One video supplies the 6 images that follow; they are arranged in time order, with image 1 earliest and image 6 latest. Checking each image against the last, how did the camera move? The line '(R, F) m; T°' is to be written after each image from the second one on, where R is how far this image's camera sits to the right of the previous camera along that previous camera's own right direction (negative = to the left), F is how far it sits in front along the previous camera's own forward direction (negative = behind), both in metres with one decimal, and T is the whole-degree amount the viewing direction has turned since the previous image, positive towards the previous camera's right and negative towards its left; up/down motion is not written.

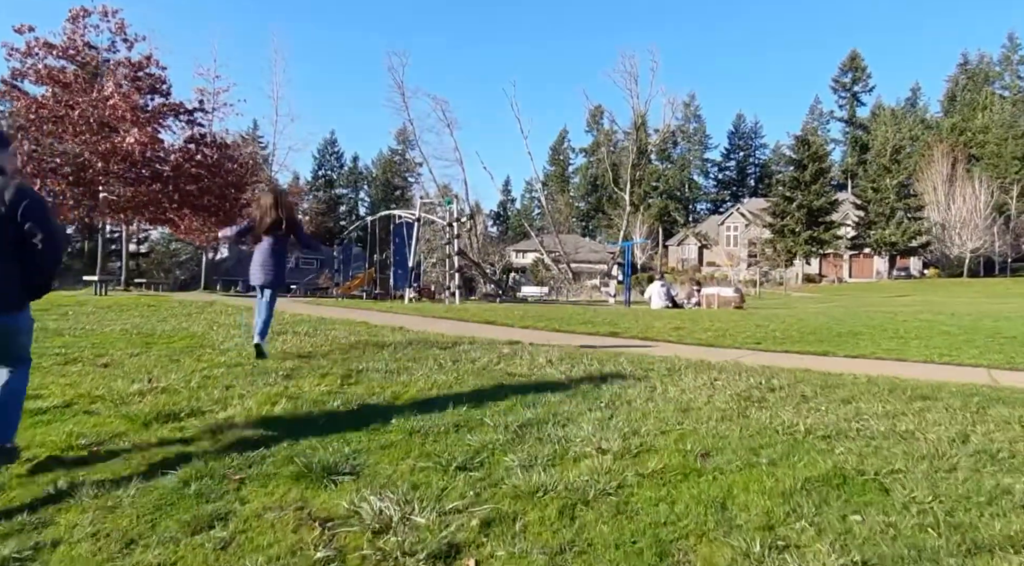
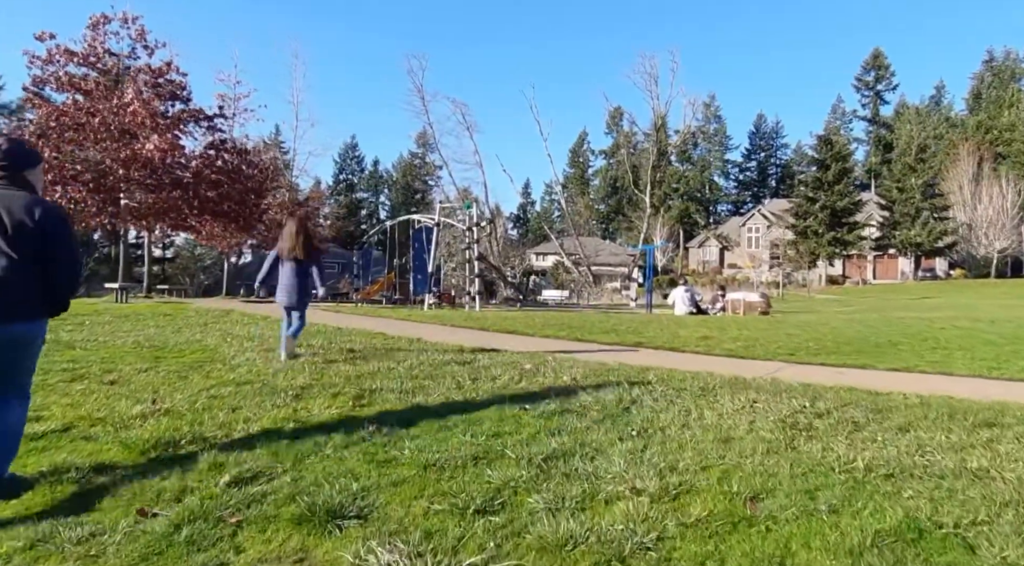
(0.0, +0.3) m; -2°
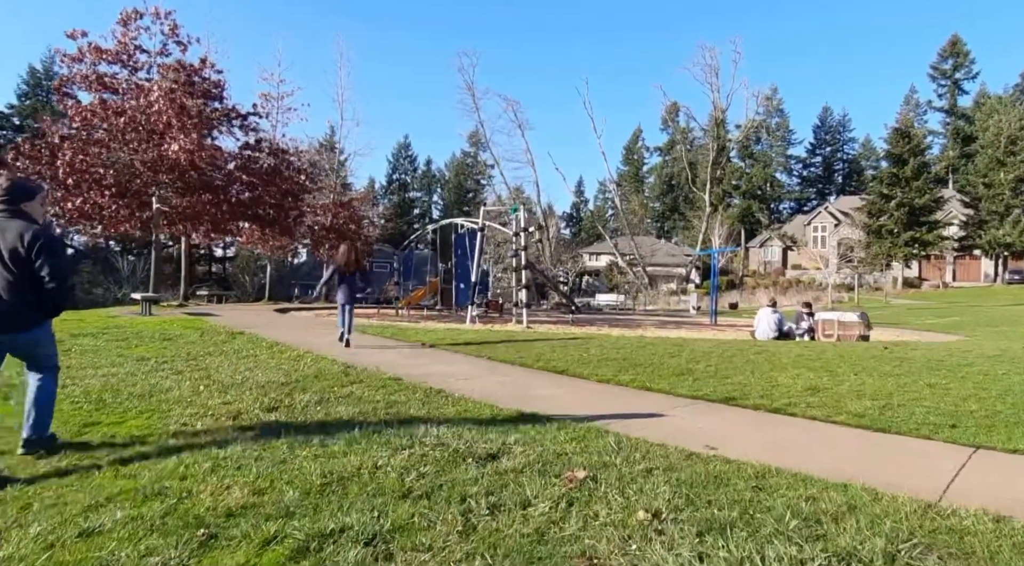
(0.0, +2.0) m; -5°
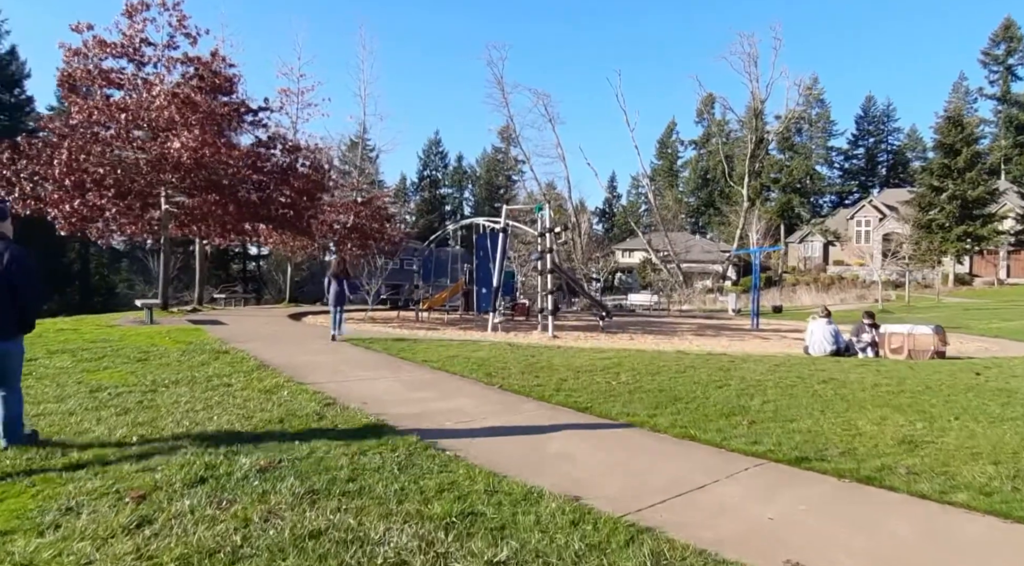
(+0.2, +1.4) m; -3°
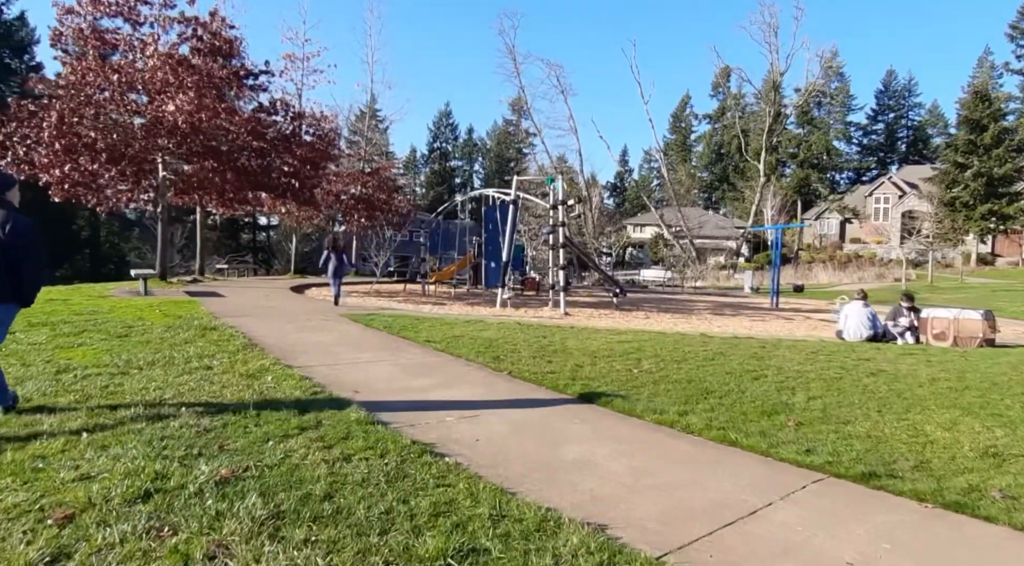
(0.0, +0.8) m; -1°
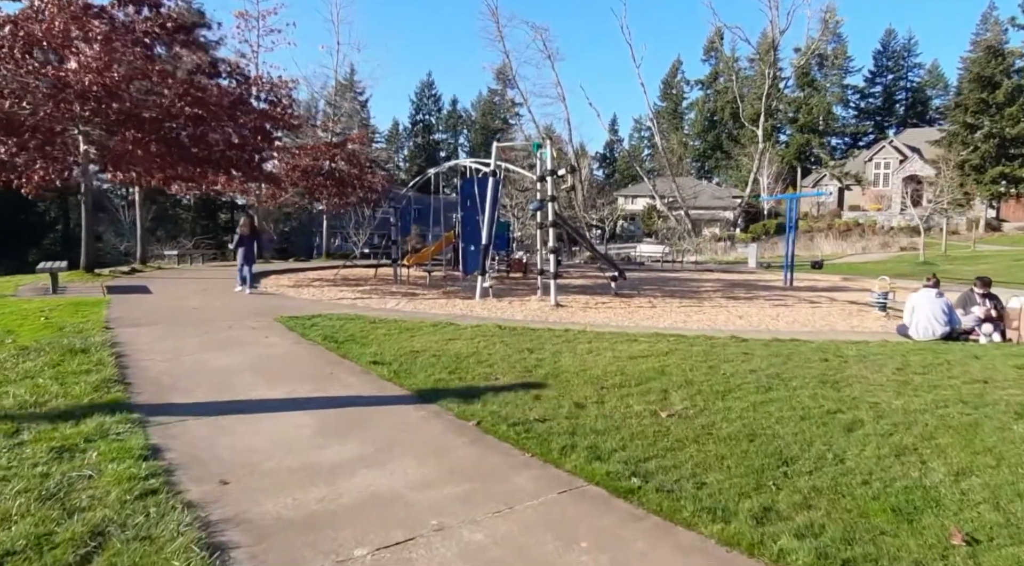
(+0.2, +2.4) m; +1°
